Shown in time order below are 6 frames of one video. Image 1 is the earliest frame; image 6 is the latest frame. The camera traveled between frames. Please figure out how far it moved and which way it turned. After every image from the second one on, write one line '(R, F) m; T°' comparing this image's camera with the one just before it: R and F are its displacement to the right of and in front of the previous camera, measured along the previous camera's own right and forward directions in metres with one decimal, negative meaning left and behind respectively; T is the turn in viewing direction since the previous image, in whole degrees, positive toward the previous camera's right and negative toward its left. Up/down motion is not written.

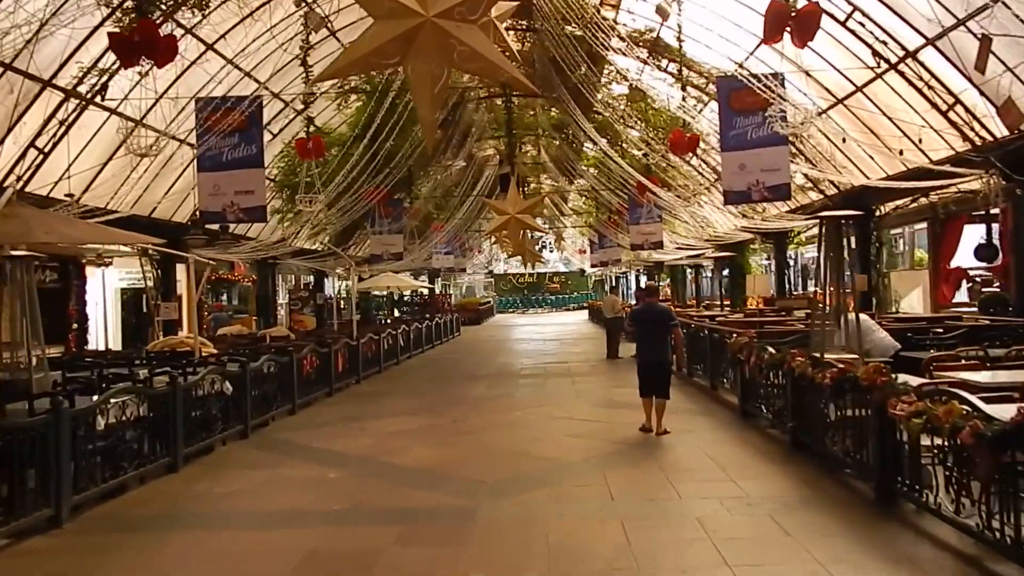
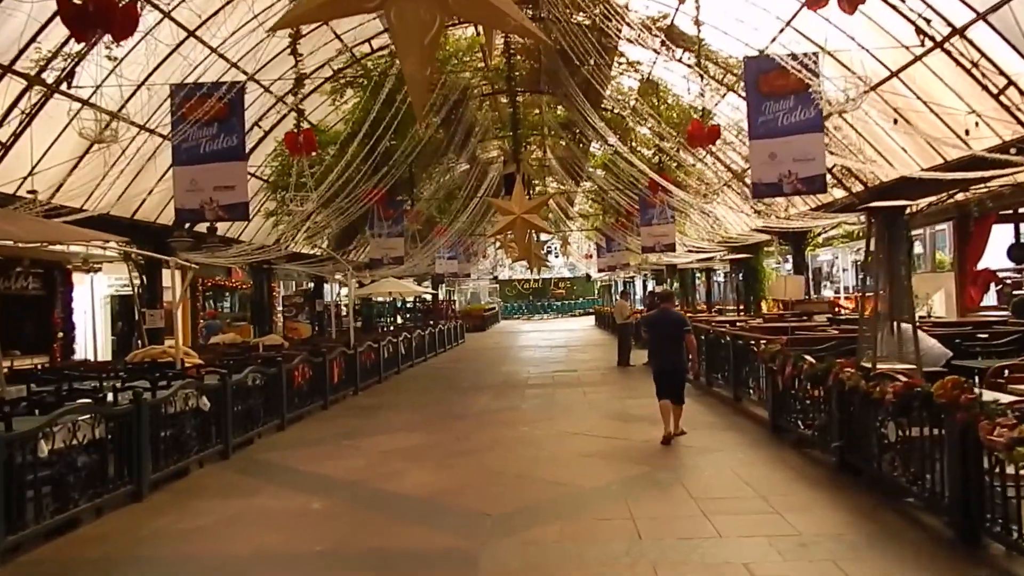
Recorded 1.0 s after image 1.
(0.0, +1.1) m; 0°
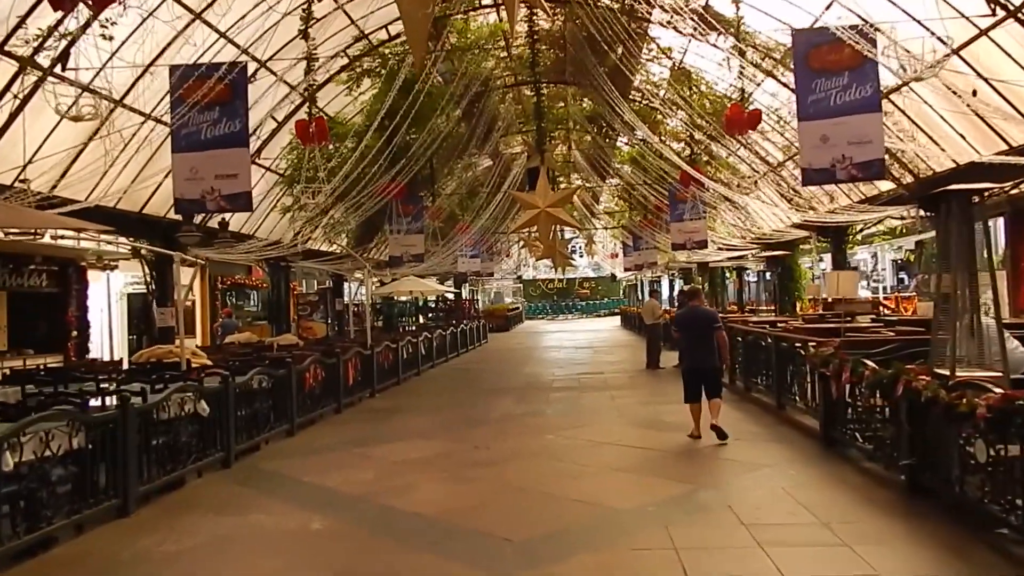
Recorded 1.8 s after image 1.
(0.0, +0.9) m; -2°
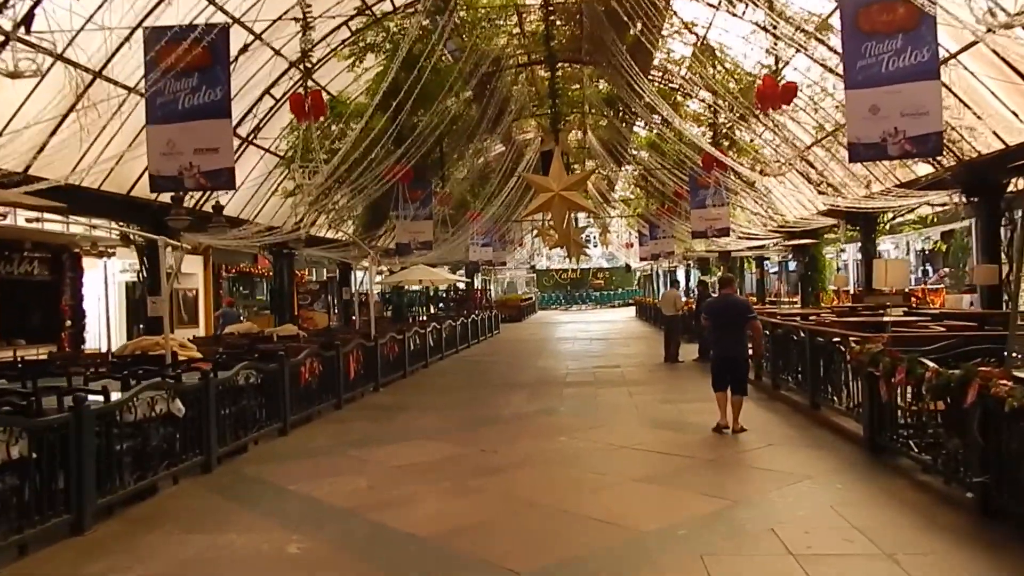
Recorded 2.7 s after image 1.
(0.0, +1.0) m; -1°
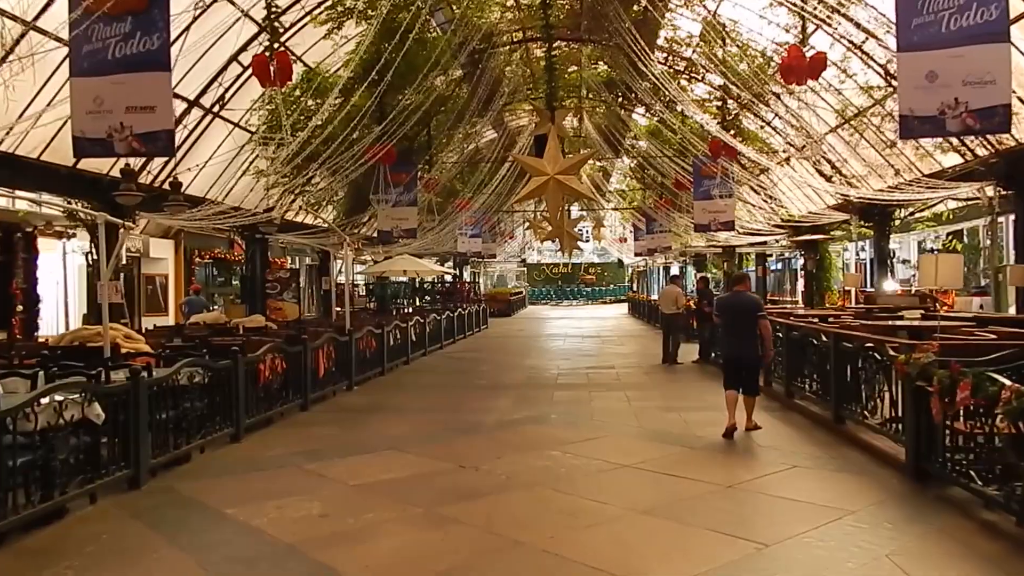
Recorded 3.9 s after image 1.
(0.0, +1.3) m; +1°
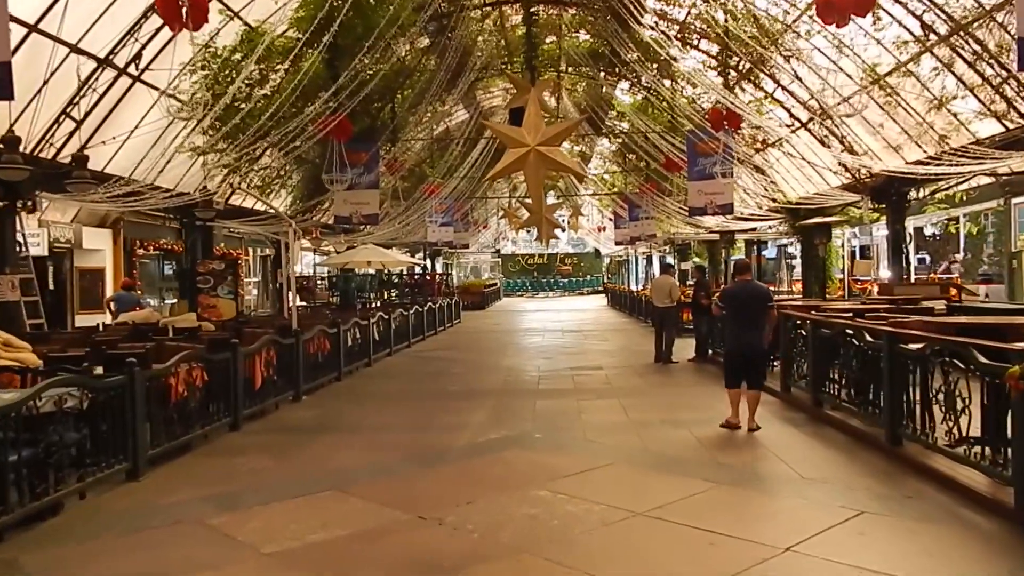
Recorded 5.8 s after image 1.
(0.0, +2.0) m; +2°
